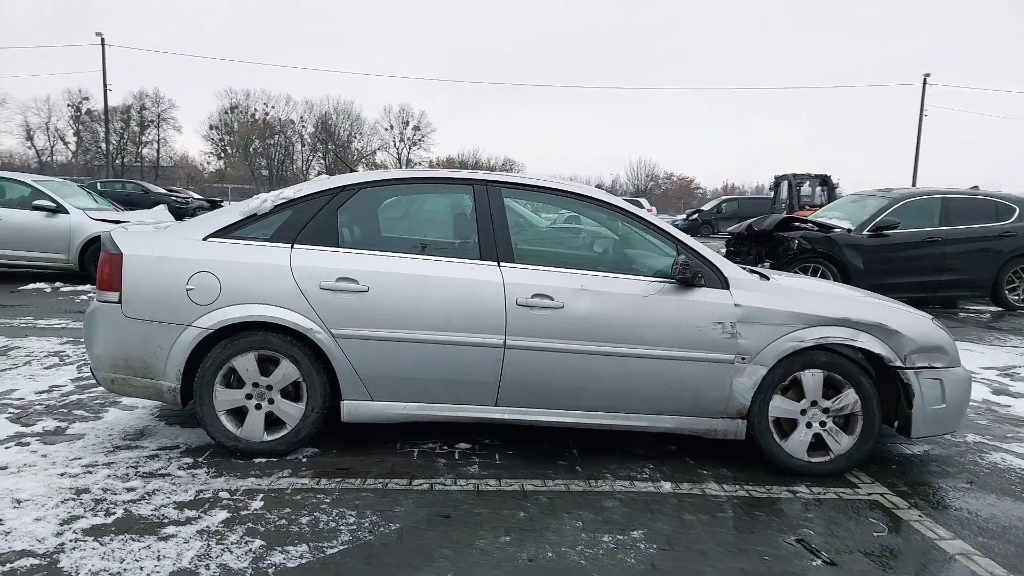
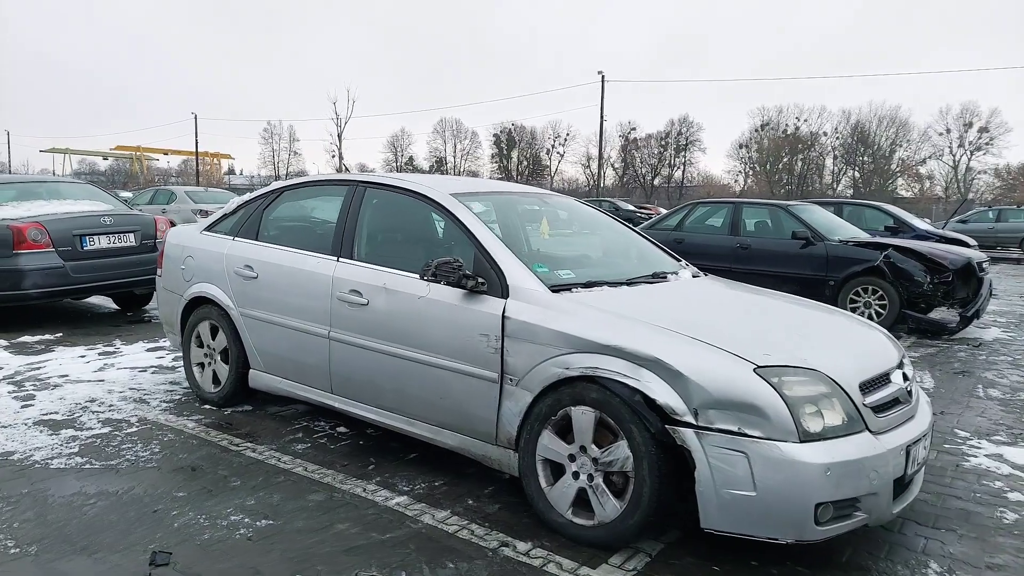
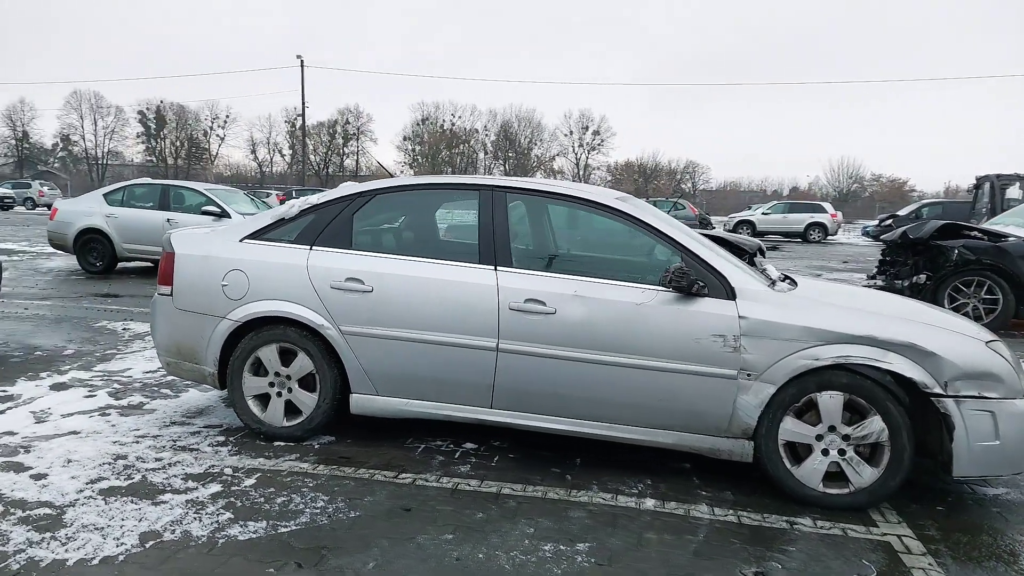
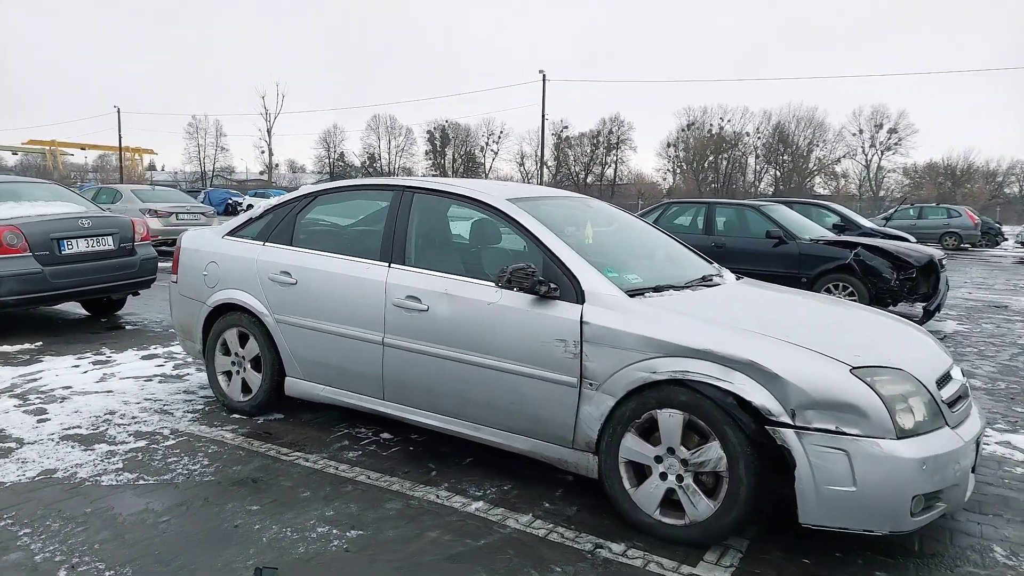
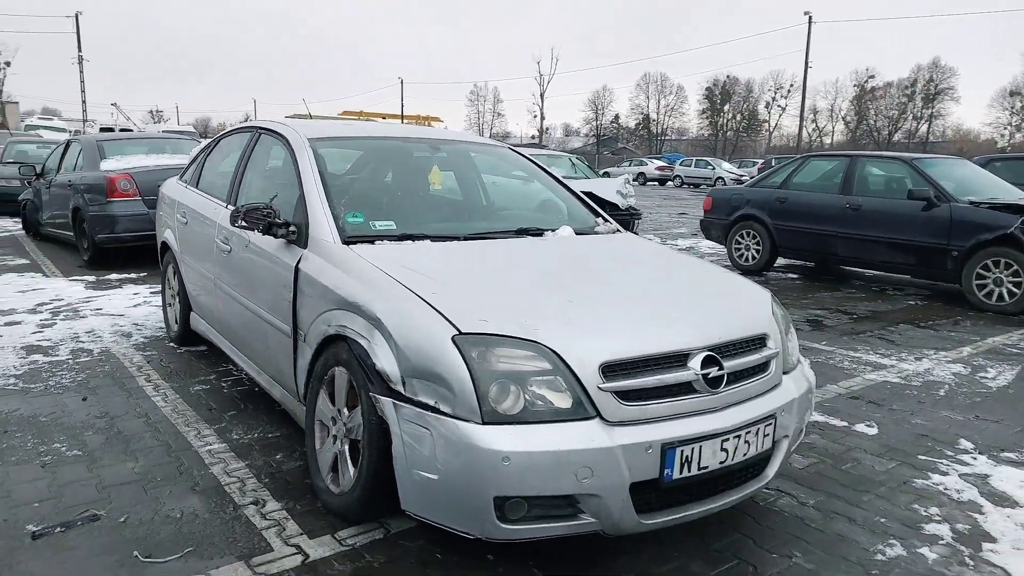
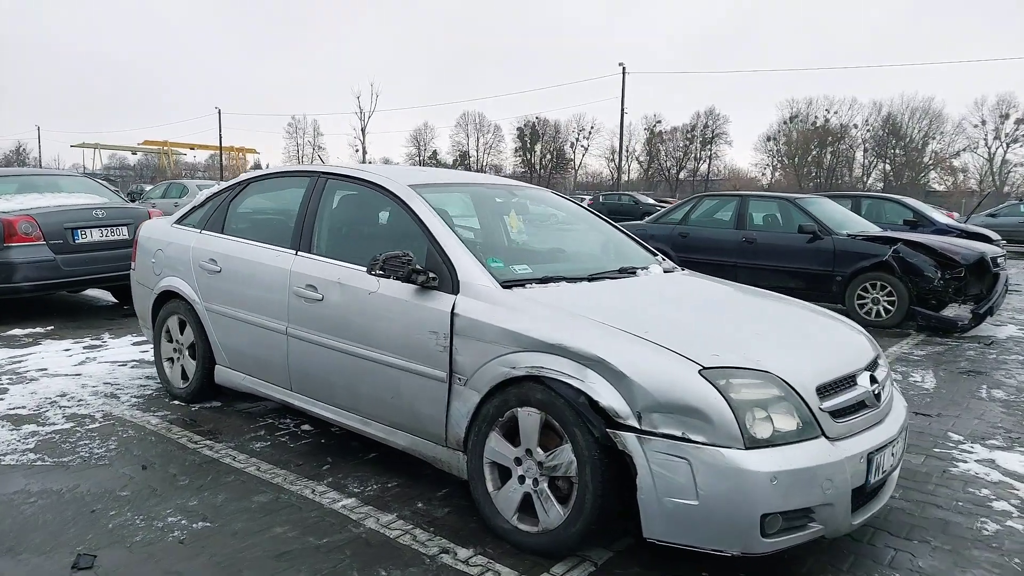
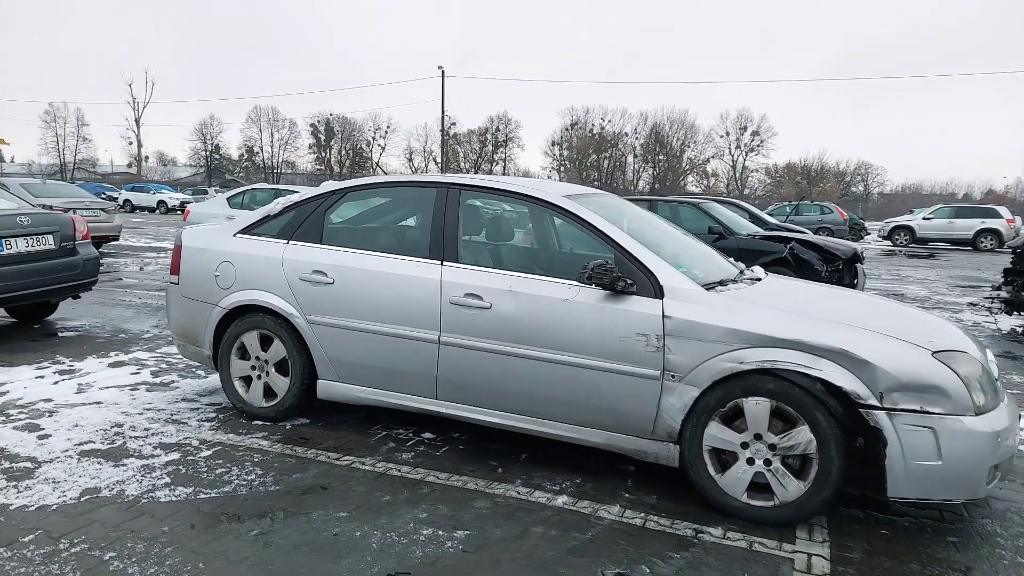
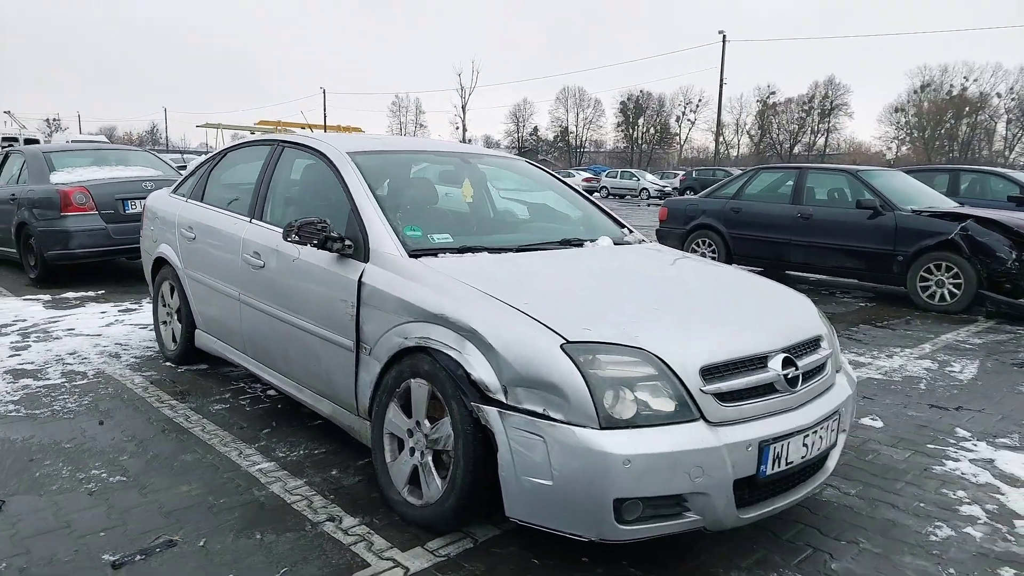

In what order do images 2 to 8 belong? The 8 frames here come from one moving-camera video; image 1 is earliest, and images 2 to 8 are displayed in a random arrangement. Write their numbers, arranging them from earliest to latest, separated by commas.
3, 7, 4, 2, 6, 8, 5
